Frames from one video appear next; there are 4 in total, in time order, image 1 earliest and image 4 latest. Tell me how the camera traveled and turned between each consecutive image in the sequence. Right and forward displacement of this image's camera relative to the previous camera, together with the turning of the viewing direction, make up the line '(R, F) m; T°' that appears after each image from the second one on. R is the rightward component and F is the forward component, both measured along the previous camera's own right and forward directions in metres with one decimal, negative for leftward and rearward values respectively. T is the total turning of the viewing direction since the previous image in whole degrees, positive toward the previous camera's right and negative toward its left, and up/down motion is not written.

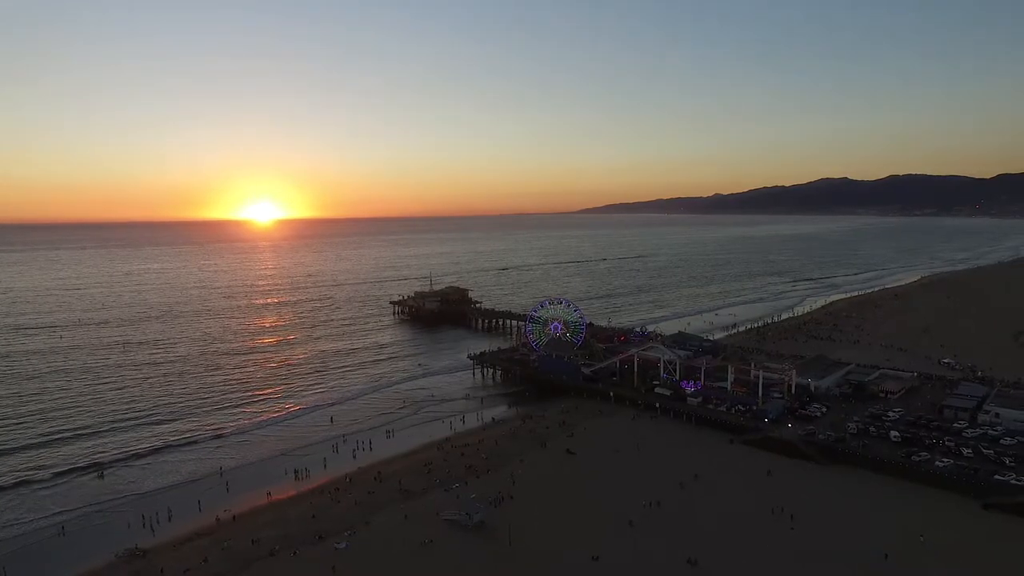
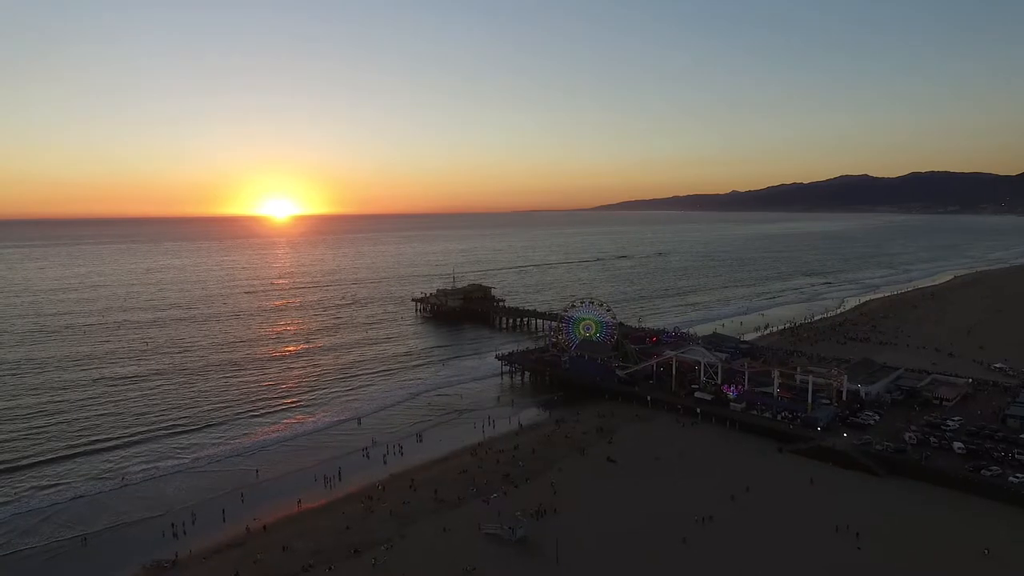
(-1.3, +1.4) m; -1°
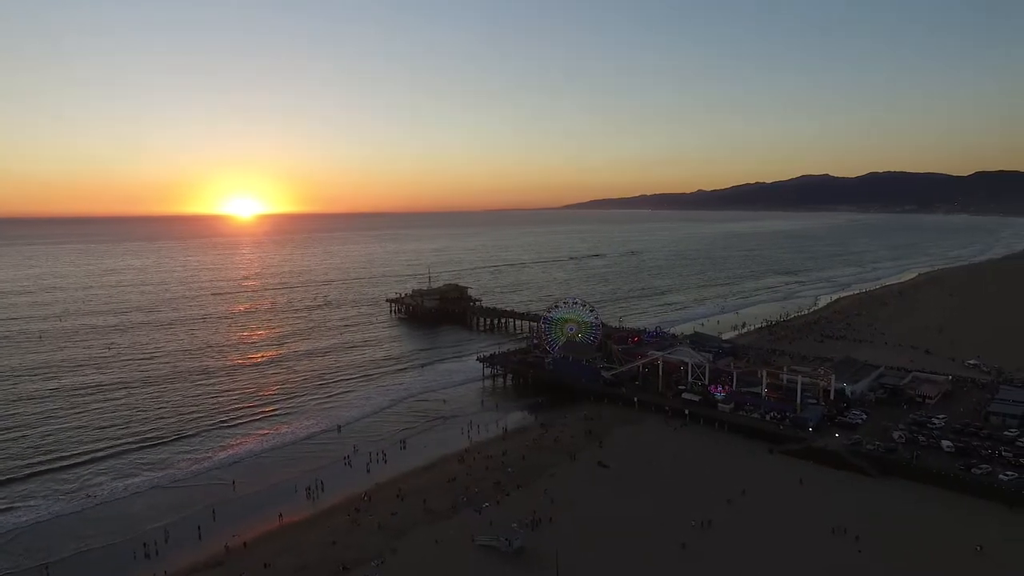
(-1.0, +0.9) m; +3°
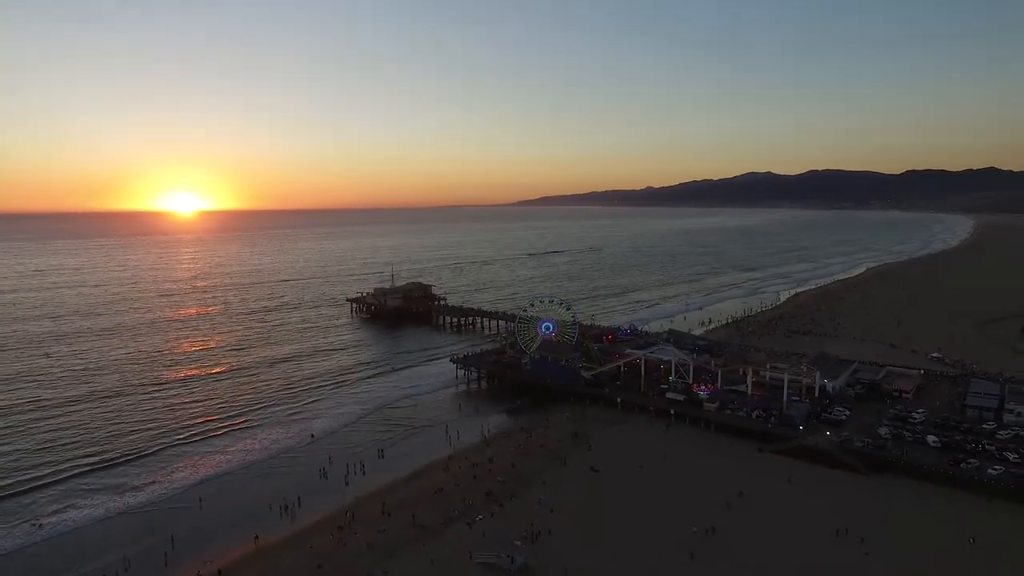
(-1.7, +1.4) m; +4°
